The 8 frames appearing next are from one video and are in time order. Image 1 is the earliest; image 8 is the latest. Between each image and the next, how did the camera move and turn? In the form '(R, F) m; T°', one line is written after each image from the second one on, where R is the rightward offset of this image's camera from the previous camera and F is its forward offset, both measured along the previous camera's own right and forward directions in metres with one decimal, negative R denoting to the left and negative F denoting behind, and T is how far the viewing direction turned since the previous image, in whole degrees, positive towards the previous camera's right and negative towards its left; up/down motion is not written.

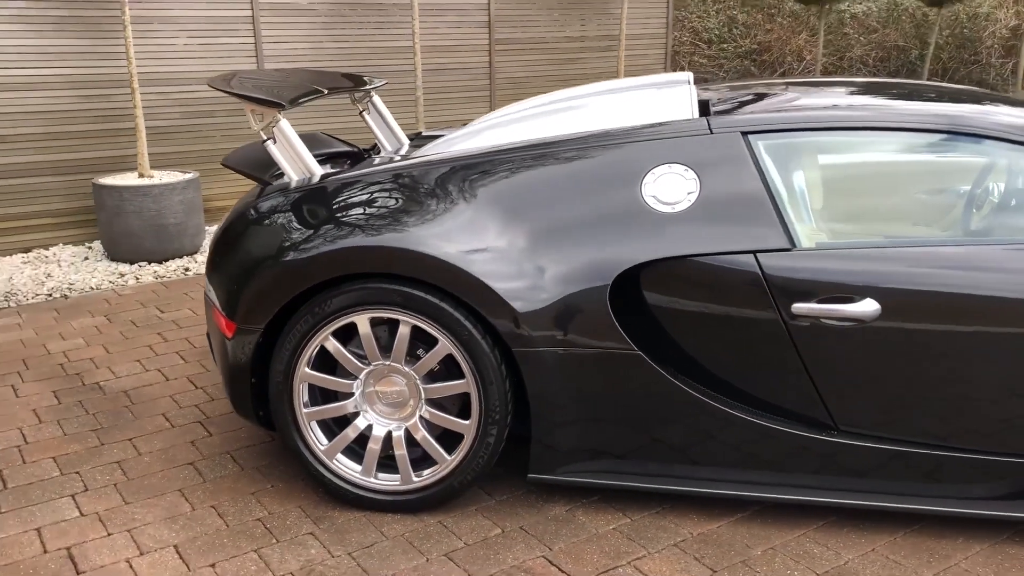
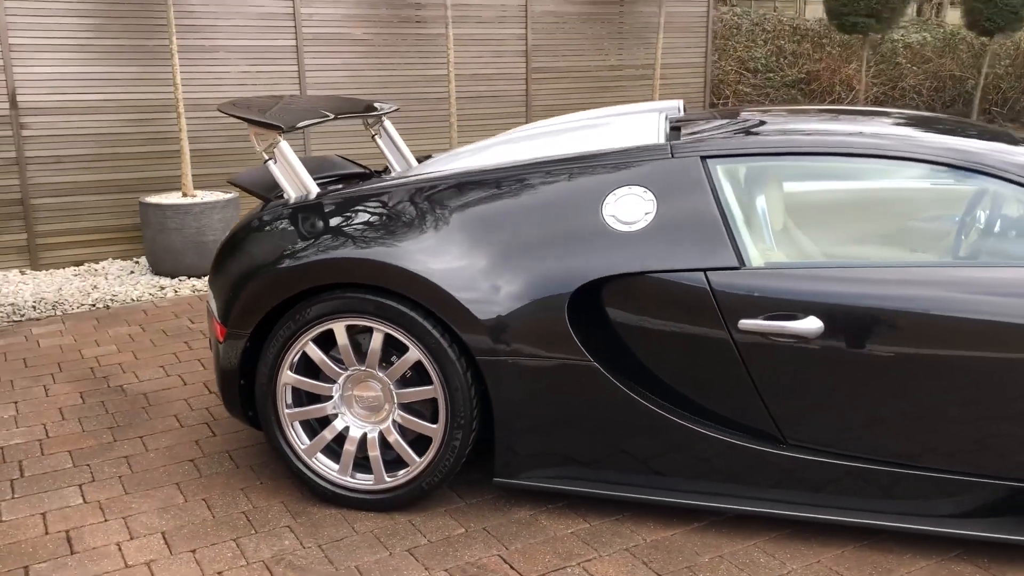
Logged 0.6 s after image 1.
(+0.3, -0.1) m; -4°
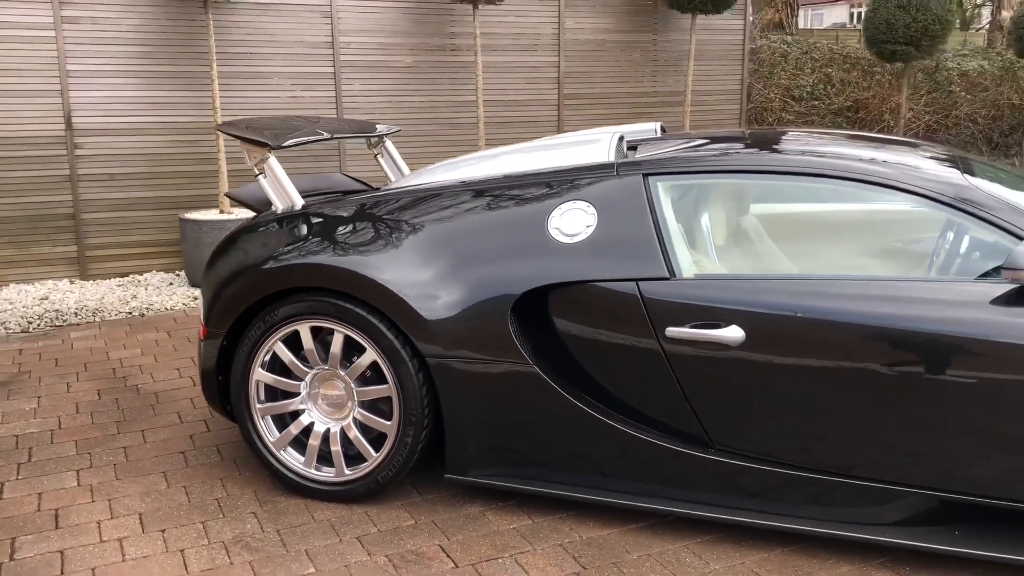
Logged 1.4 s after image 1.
(+0.4, -0.1) m; -5°
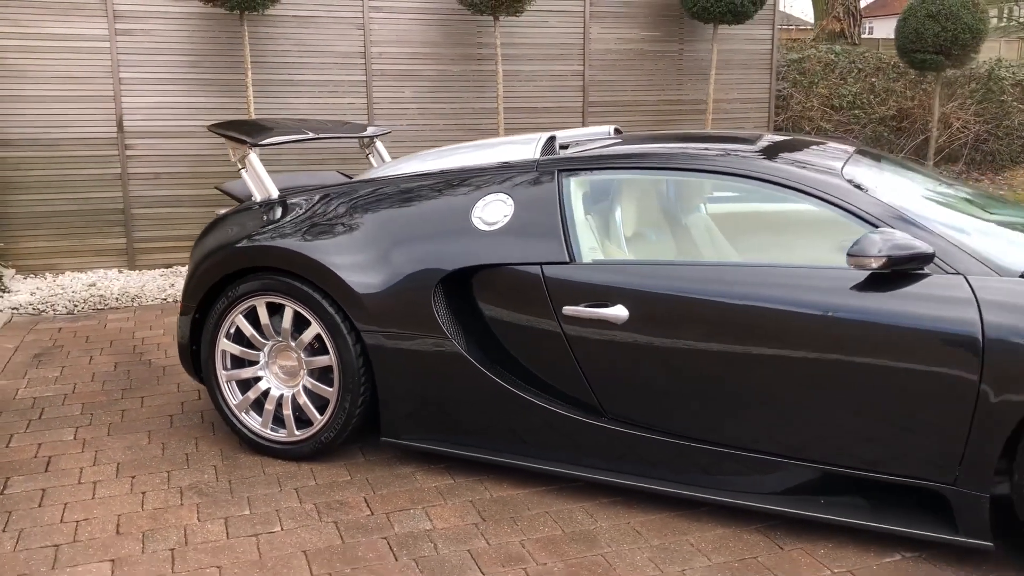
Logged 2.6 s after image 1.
(+0.5, -0.3) m; -5°
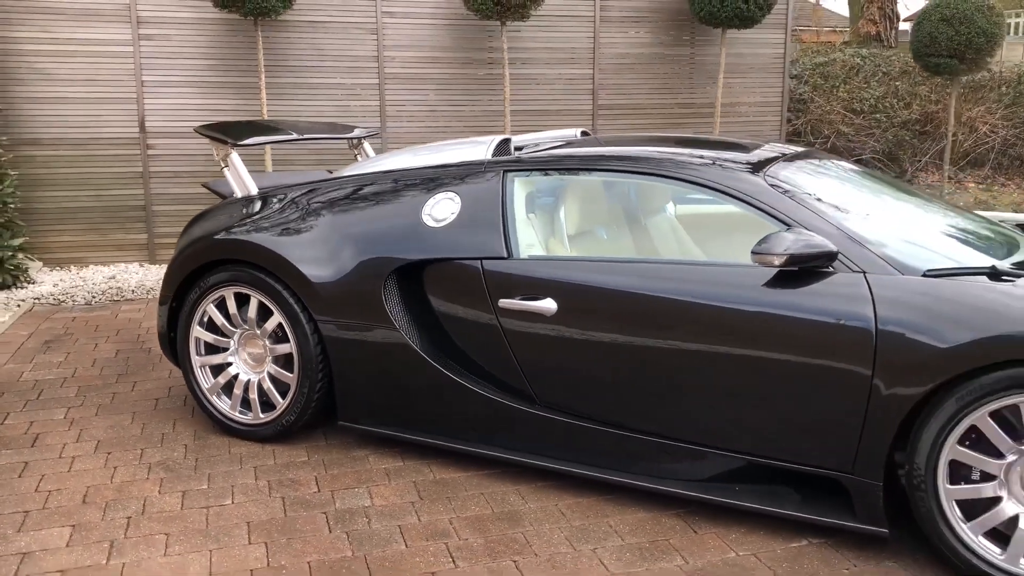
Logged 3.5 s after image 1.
(+0.3, -0.2) m; -3°
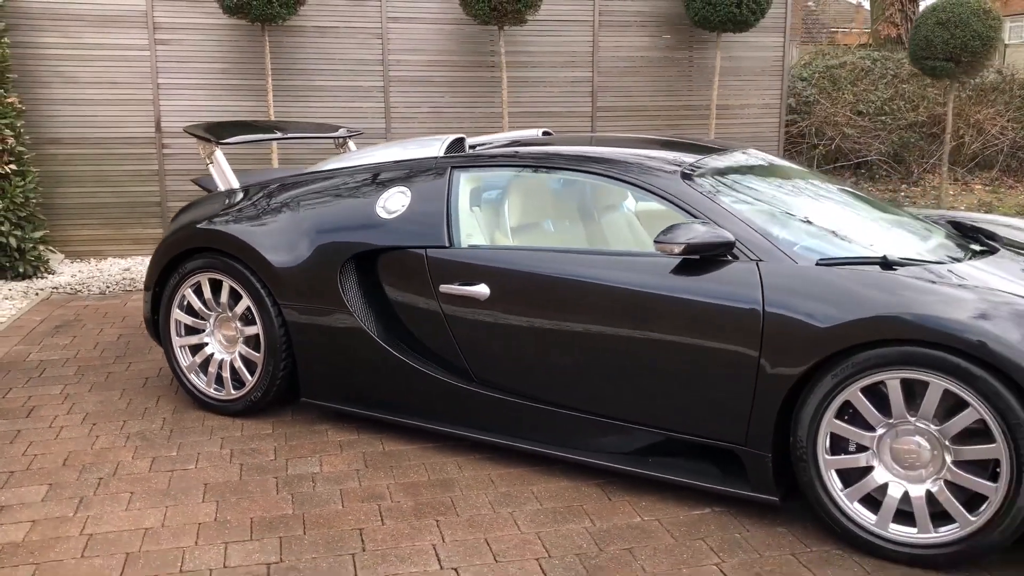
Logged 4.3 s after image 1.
(+0.3, -0.2) m; -3°
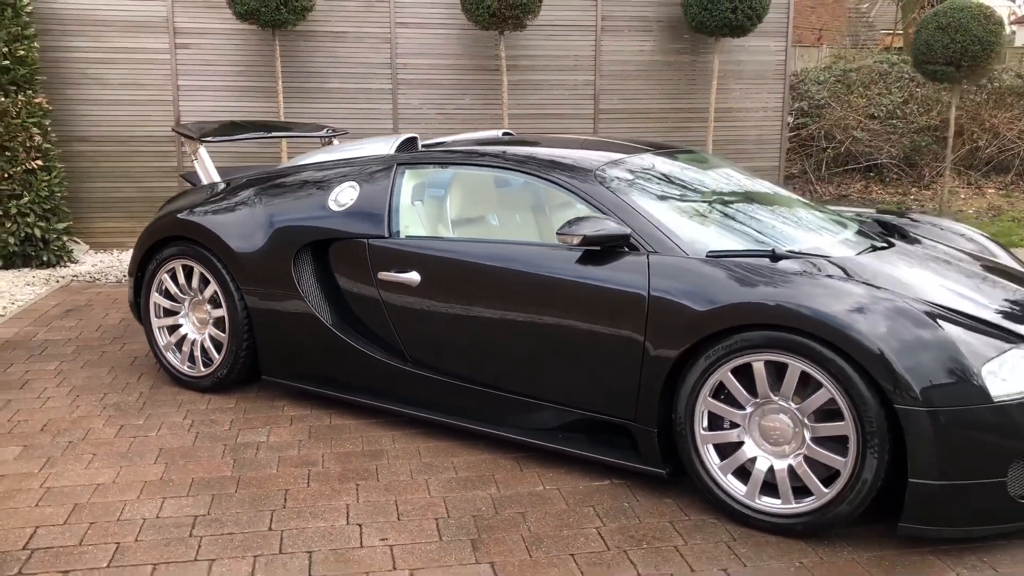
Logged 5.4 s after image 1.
(+0.4, -0.2) m; -3°
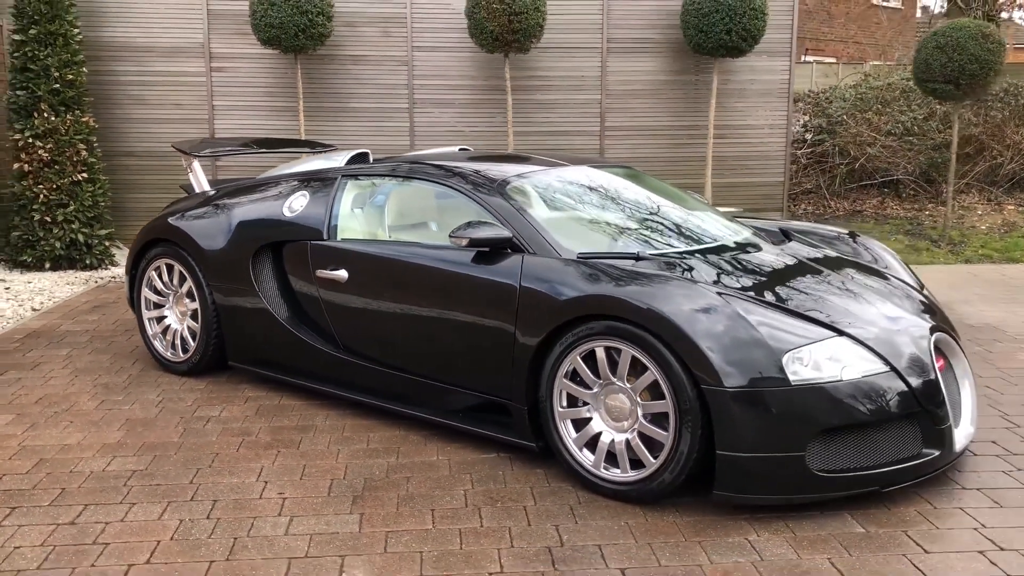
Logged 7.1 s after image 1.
(+0.7, -0.4) m; -5°
